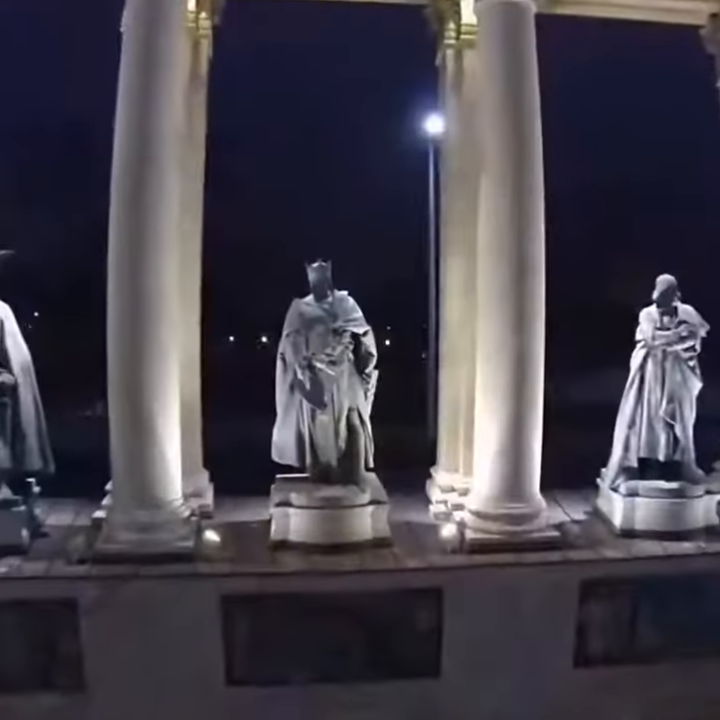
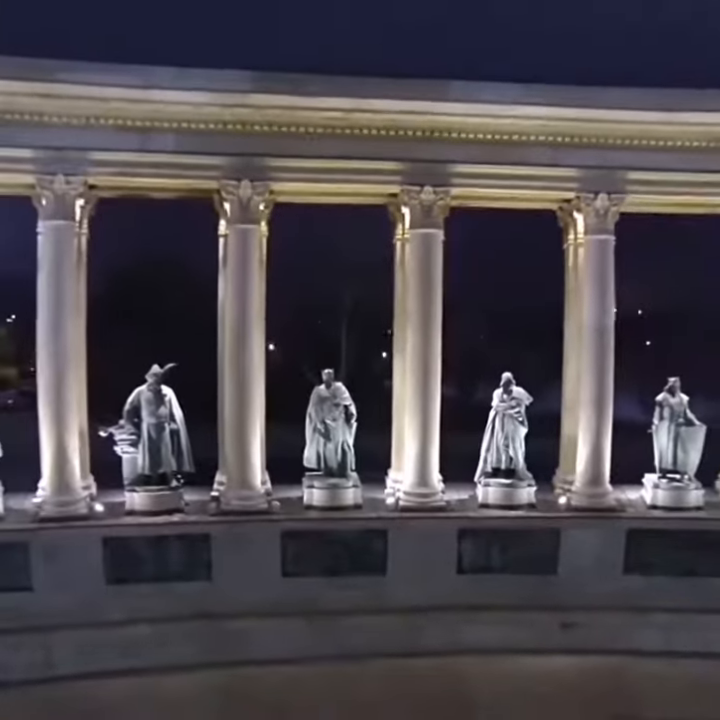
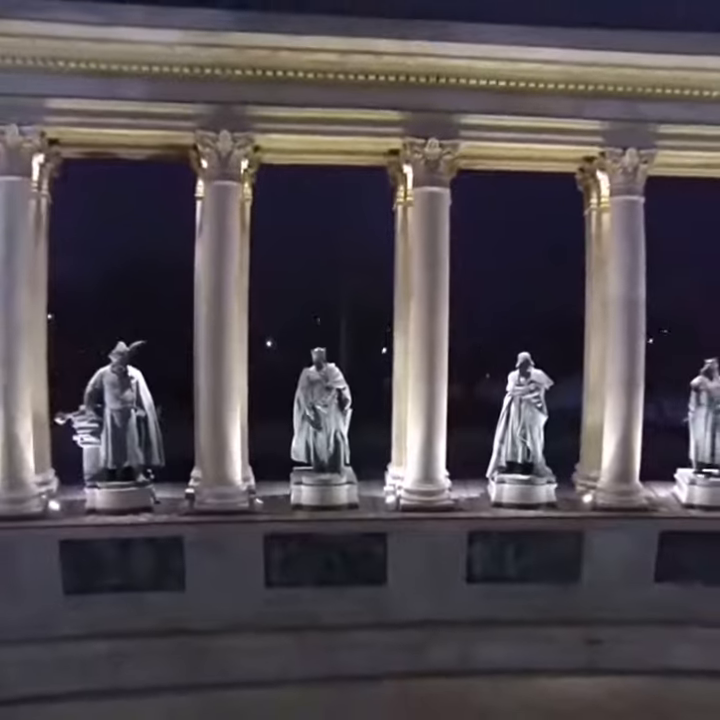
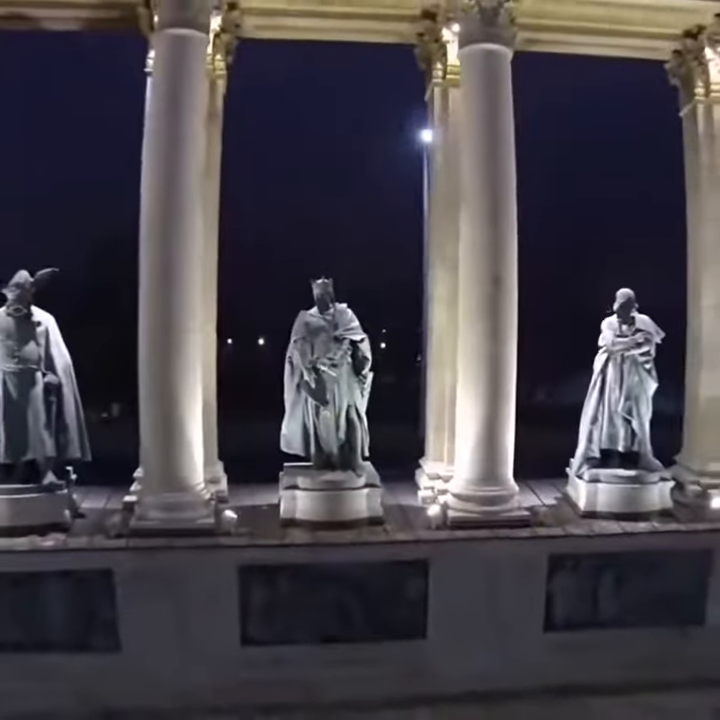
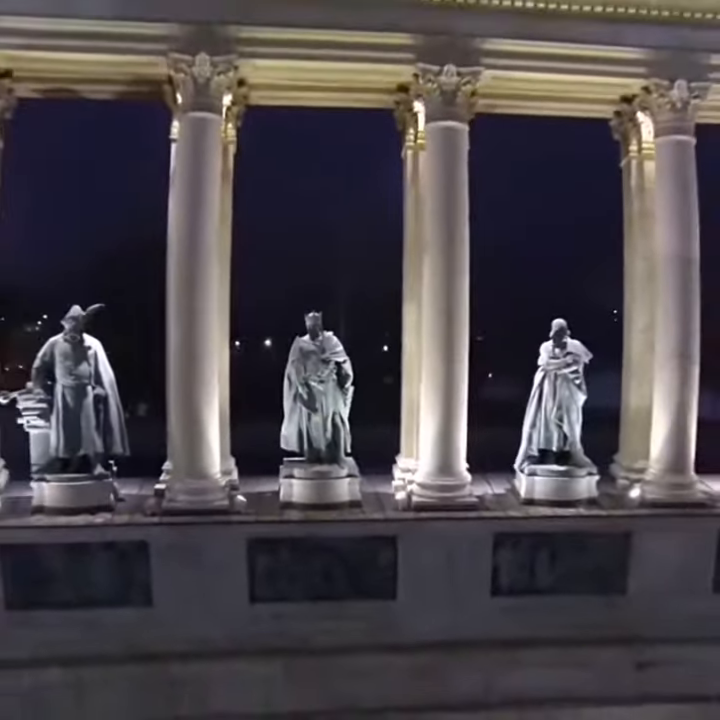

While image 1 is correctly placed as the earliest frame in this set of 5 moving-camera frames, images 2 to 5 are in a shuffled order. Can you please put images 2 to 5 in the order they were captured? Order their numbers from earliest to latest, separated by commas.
4, 5, 3, 2
